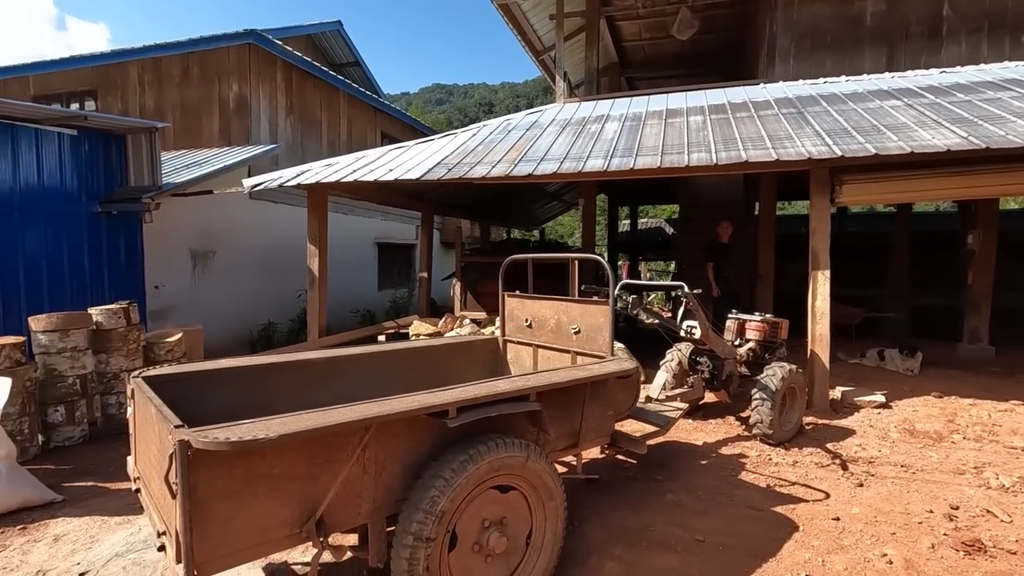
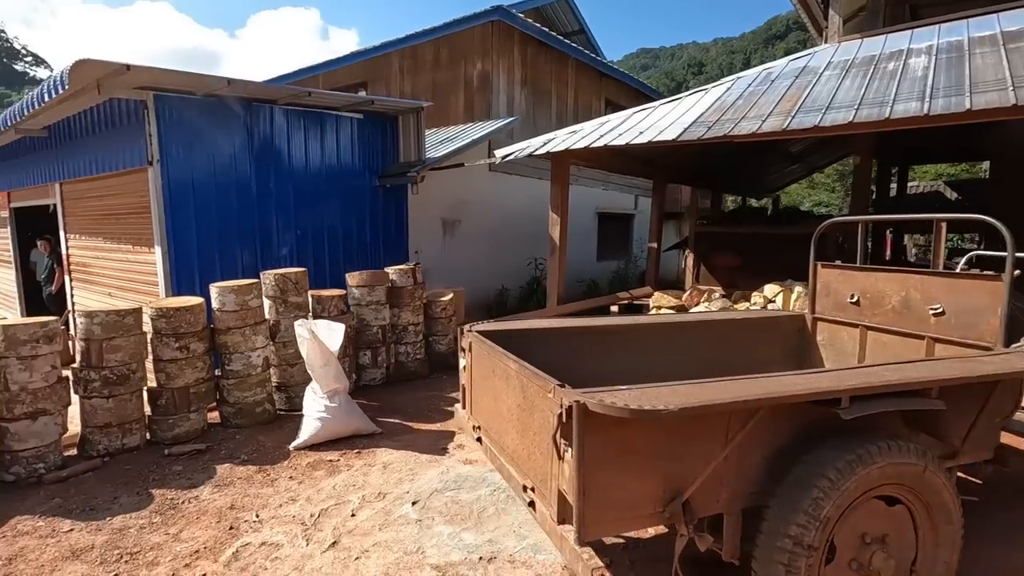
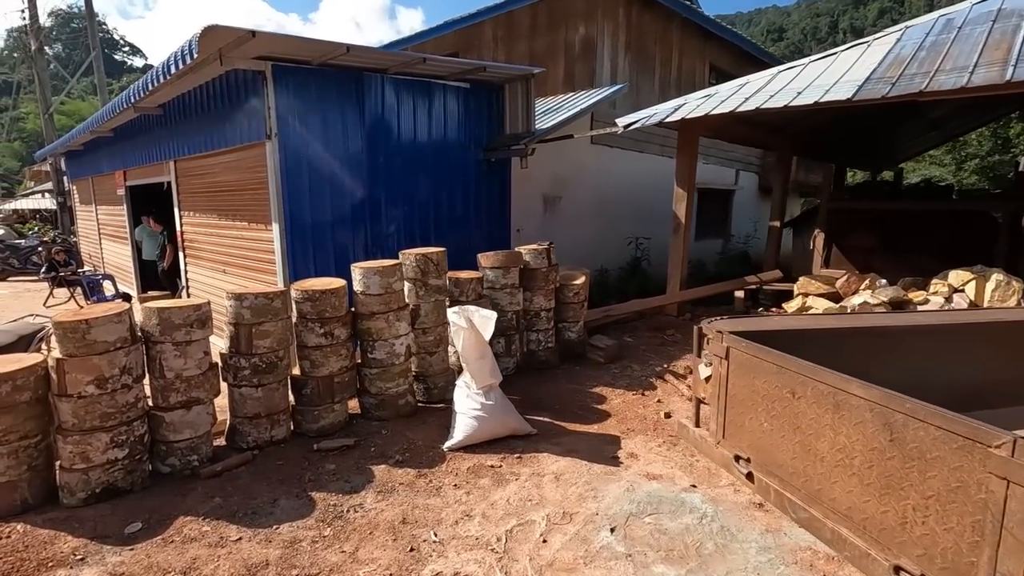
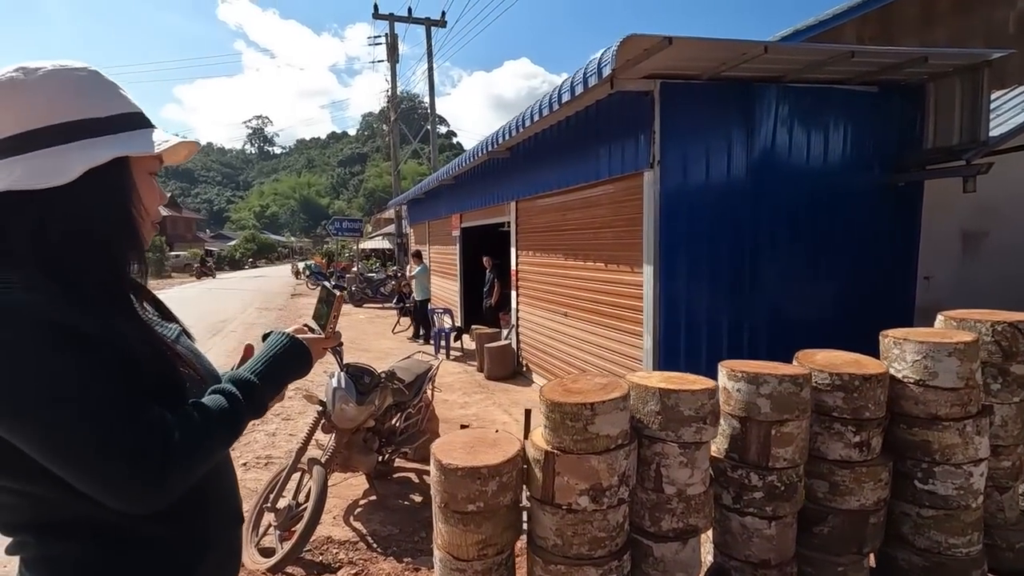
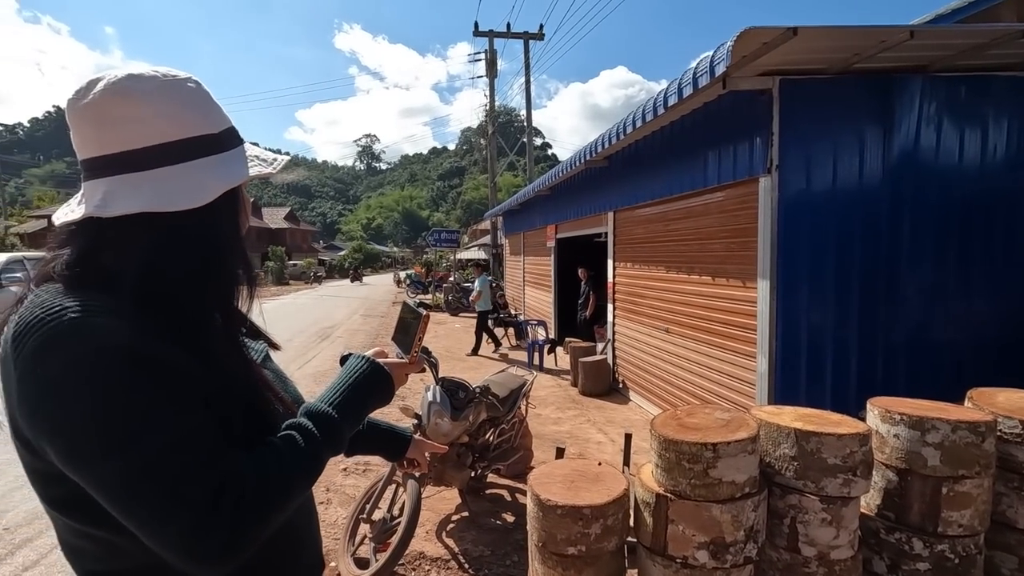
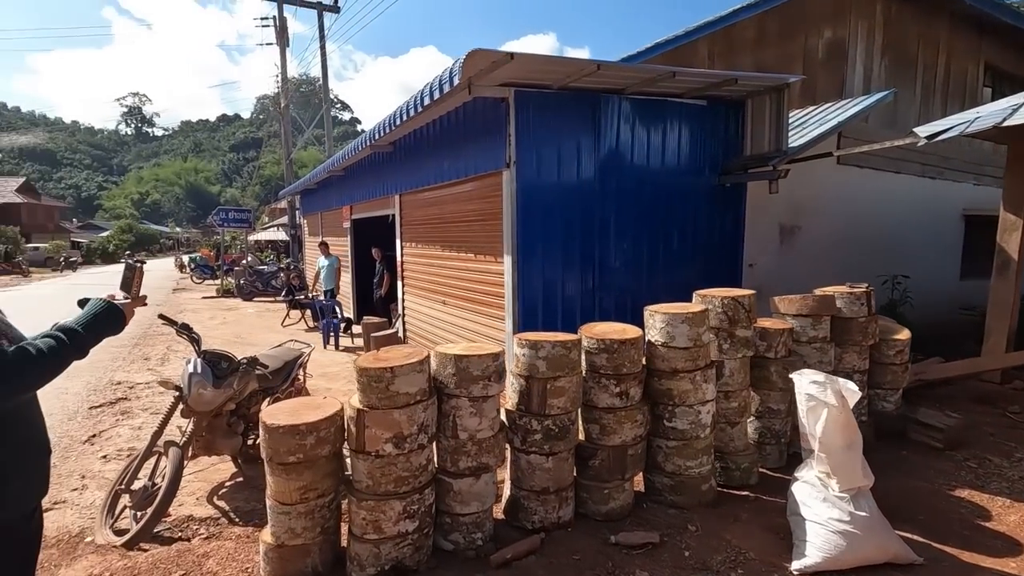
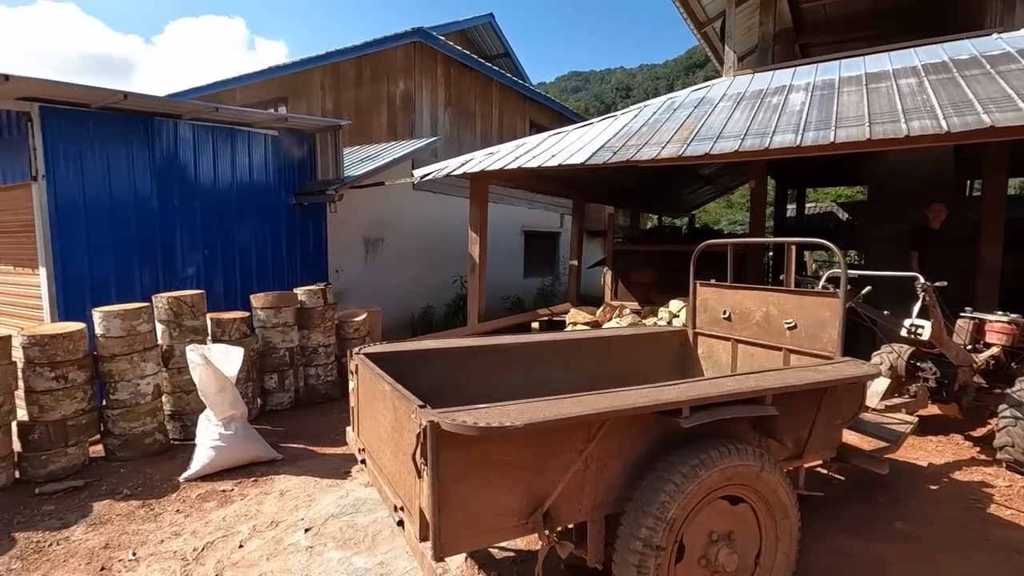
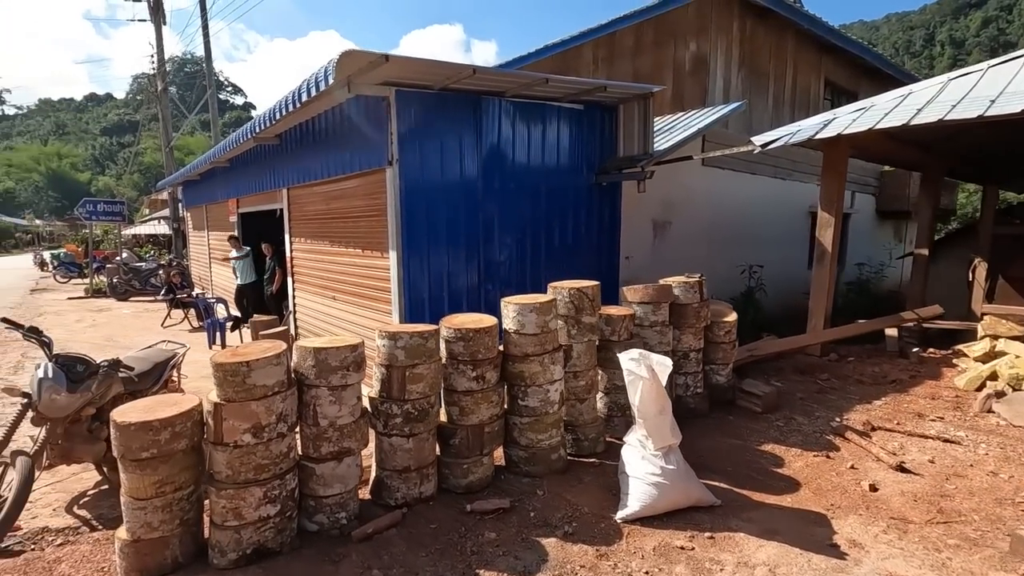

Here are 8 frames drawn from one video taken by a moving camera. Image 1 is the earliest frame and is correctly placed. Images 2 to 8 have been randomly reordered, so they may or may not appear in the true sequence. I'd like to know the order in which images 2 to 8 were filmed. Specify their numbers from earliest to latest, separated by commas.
7, 2, 3, 8, 6, 4, 5
